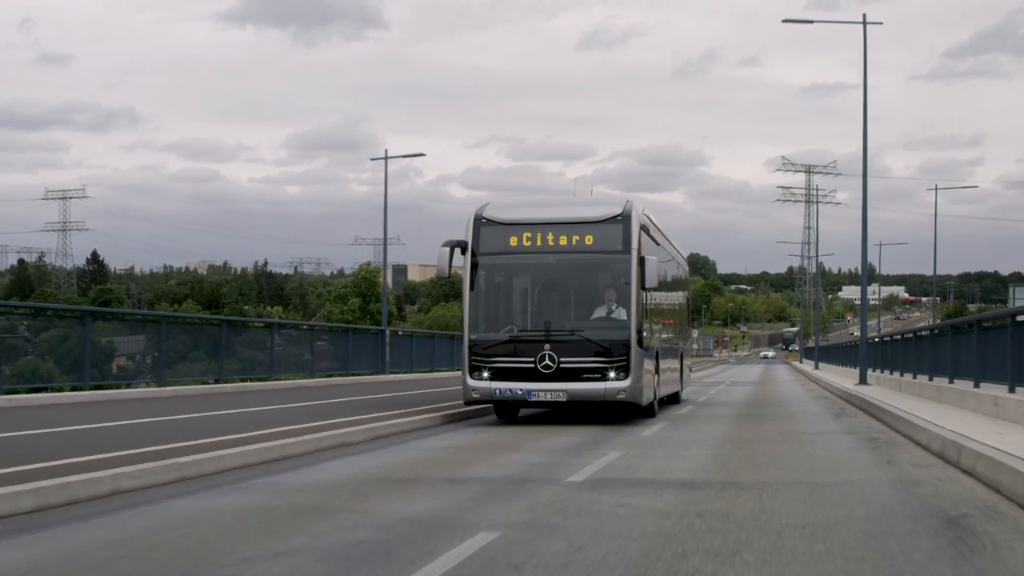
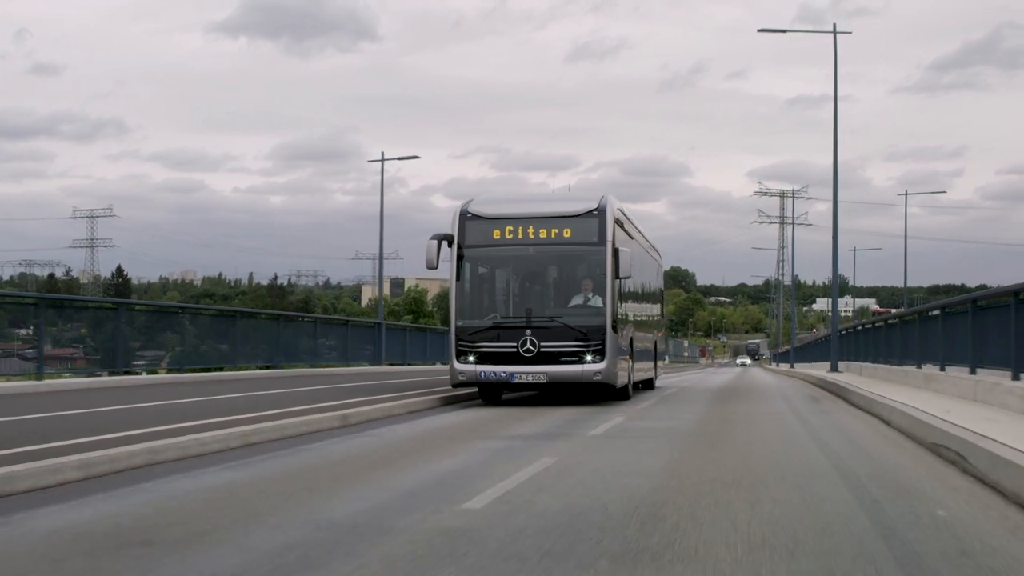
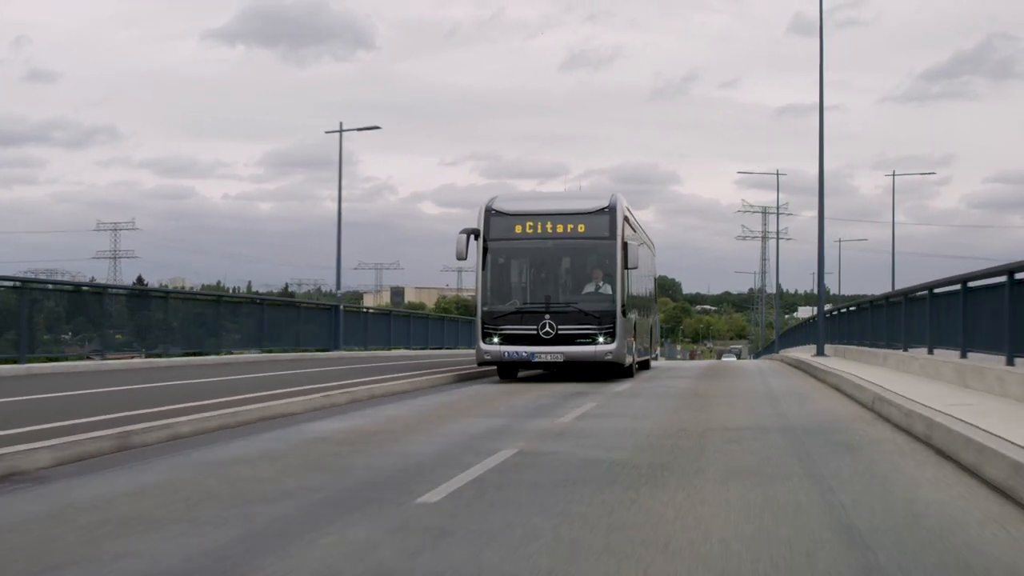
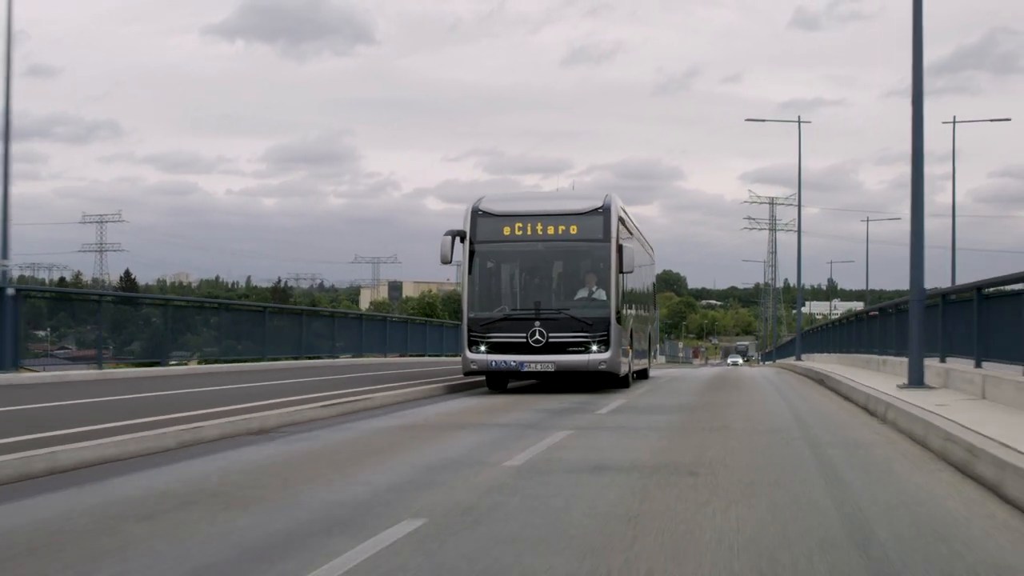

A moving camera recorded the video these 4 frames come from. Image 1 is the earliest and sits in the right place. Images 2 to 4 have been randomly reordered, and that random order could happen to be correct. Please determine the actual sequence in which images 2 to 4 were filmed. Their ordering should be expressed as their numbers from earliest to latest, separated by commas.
2, 4, 3
